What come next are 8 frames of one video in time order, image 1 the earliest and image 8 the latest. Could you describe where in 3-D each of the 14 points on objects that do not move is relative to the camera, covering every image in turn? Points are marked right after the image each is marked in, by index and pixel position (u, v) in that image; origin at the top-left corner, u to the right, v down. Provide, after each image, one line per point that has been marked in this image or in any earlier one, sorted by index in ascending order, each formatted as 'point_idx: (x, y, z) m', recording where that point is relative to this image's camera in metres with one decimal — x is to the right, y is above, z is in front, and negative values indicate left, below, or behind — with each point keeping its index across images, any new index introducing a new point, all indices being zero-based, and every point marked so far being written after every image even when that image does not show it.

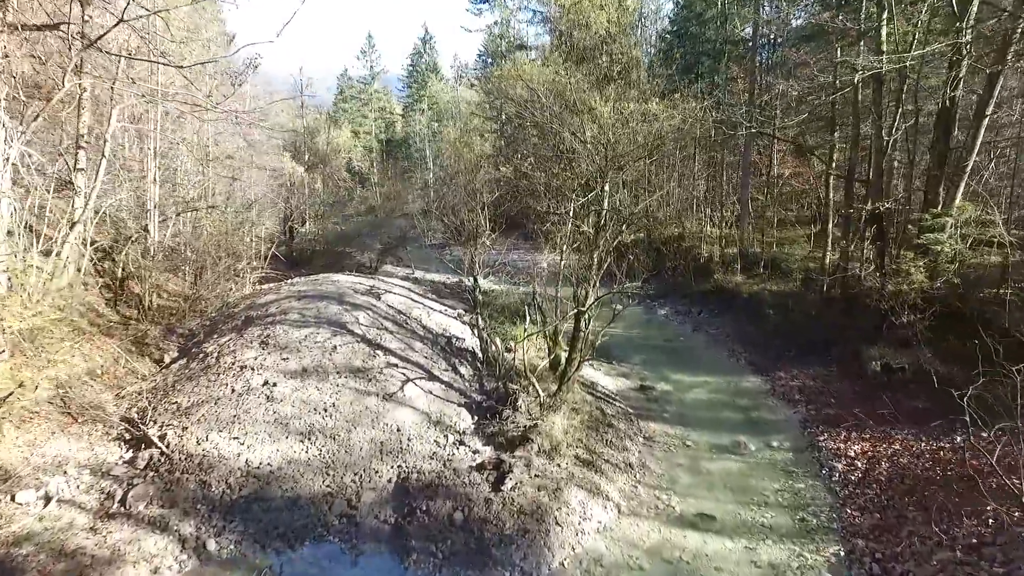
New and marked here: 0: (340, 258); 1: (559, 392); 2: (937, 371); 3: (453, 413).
0: (-5.5, +1.0, +19.2) m
1: (+0.6, -1.5, +8.2) m
2: (+6.5, -1.2, +9.0) m
3: (-0.8, -1.7, +8.1) m
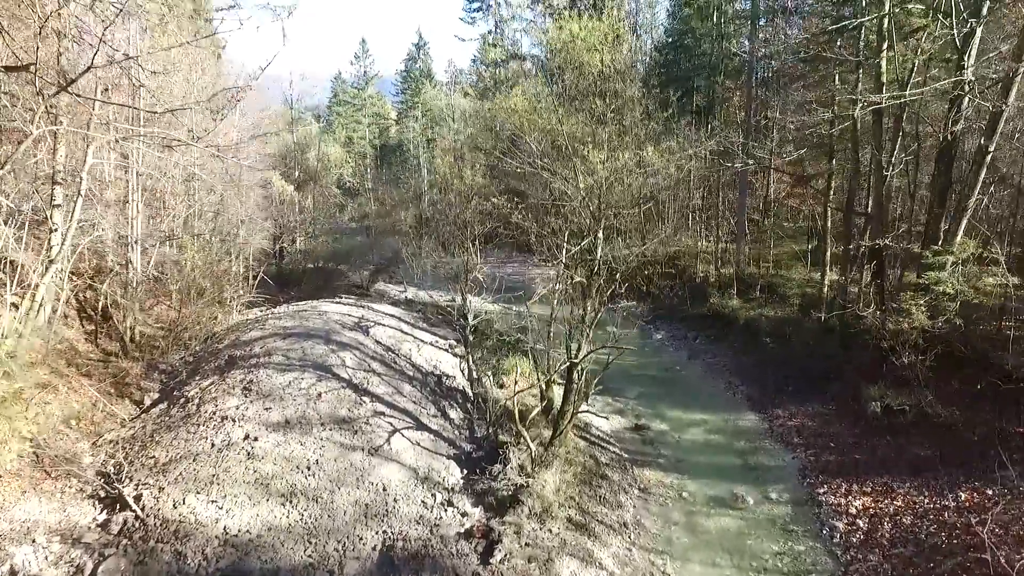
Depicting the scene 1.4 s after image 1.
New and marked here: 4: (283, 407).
0: (-5.7, +0.3, +18.9) m
1: (+0.5, -2.1, +7.9) m
2: (+6.3, -1.9, +8.8) m
3: (-0.9, -2.4, +7.8) m
4: (-3.2, -1.7, +8.3) m
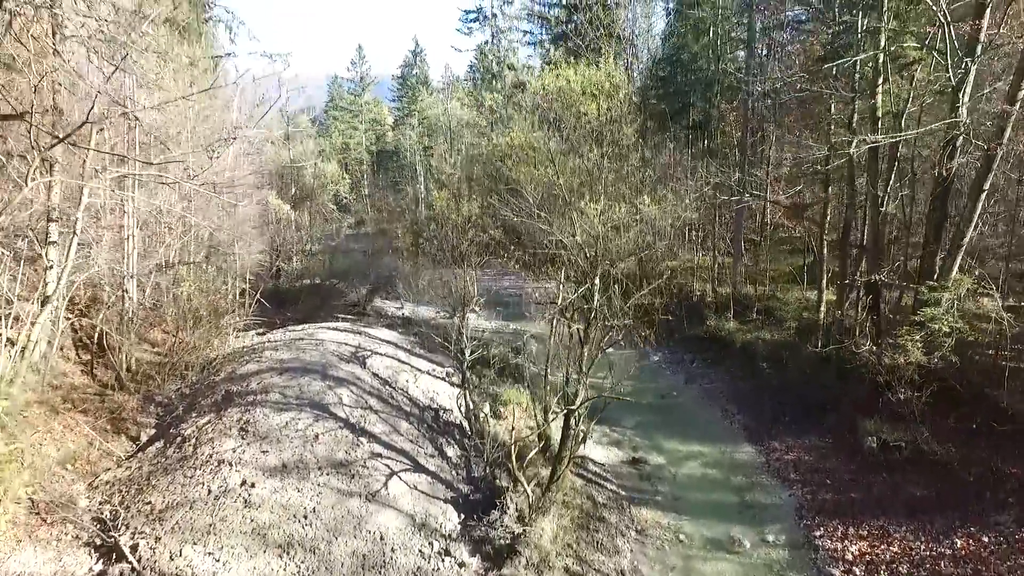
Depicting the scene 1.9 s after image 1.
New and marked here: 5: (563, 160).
0: (-5.8, -0.3, +18.9) m
1: (+0.5, -2.7, +7.9) m
2: (+6.3, -2.5, +8.8) m
3: (-1.0, -2.9, +7.8) m
4: (-3.2, -2.2, +8.2) m
5: (+0.9, +2.6, +12.8) m
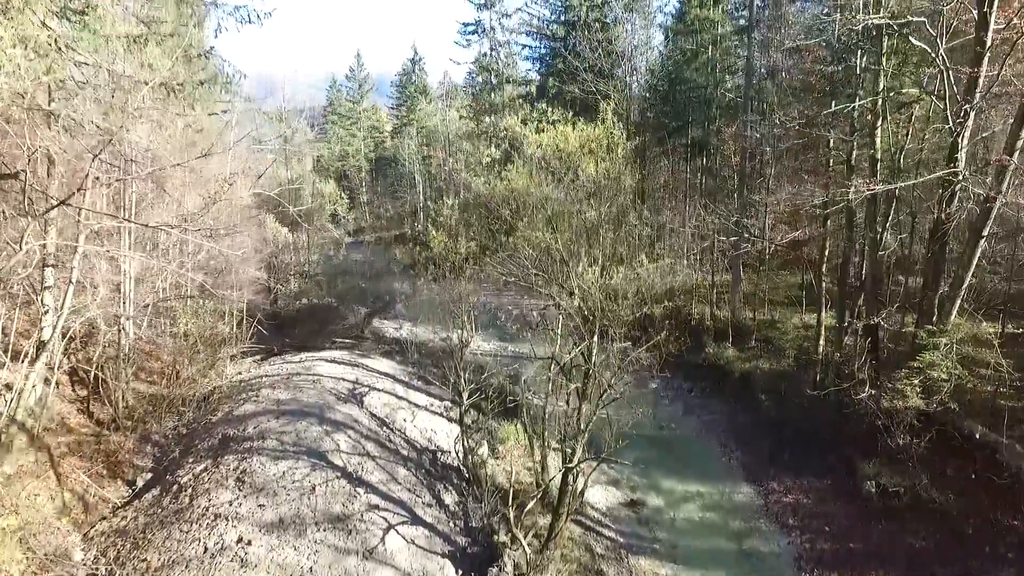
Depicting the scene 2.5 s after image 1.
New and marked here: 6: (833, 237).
0: (-5.9, -1.0, +18.8) m
1: (+0.4, -3.4, +7.9) m
2: (+6.3, -3.2, +8.8) m
3: (-1.0, -3.7, +7.8) m
4: (-3.2, -3.0, +8.2) m
5: (+0.8, +1.9, +12.8) m
6: (+7.1, +1.1, +13.3) m
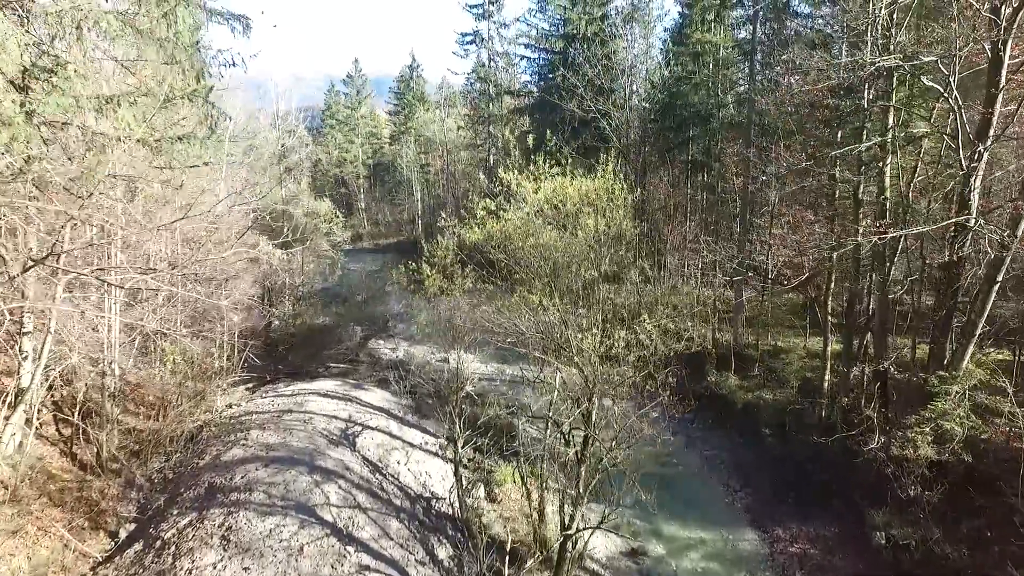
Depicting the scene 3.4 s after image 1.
0: (-5.9, -1.7, +18.5) m
1: (+0.4, -4.1, +7.5) m
2: (+6.2, -3.9, +8.5) m
3: (-1.0, -4.4, +7.4) m
4: (-3.3, -3.7, +7.9) m
5: (+0.8, +1.2, +12.4) m
6: (+7.1, +0.4, +12.9) m
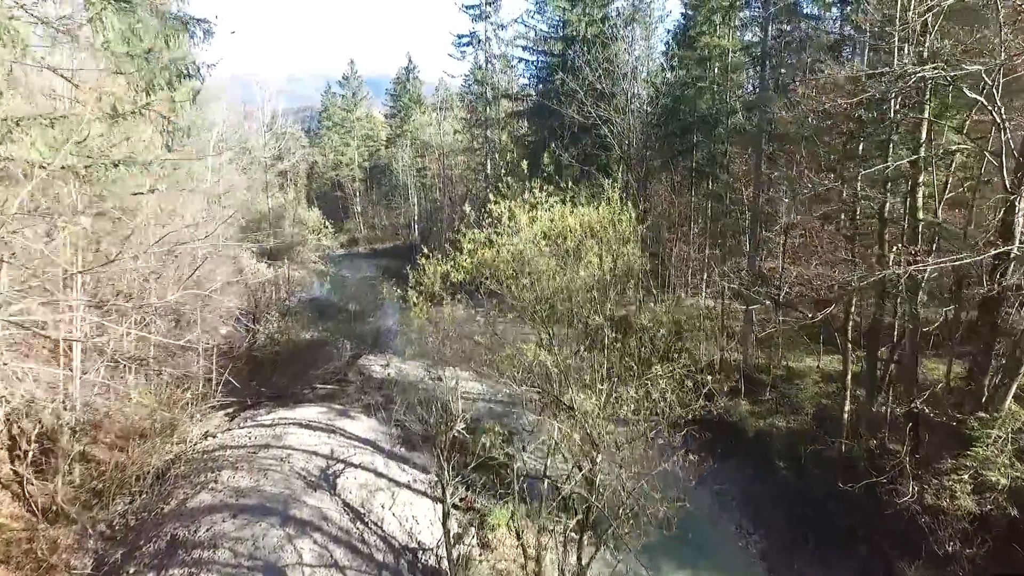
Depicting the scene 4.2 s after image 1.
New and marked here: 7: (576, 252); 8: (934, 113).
0: (-6.0, -2.2, +17.5) m
1: (+0.3, -4.6, +6.6) m
2: (+6.1, -4.3, +7.6) m
3: (-1.1, -4.8, +6.5) m
4: (-3.4, -4.1, +6.9) m
5: (+0.7, +0.8, +11.5) m
6: (+7.0, 0.0, +12.0) m
7: (+1.2, +0.7, +11.5) m
8: (+6.6, +2.7, +9.3) m
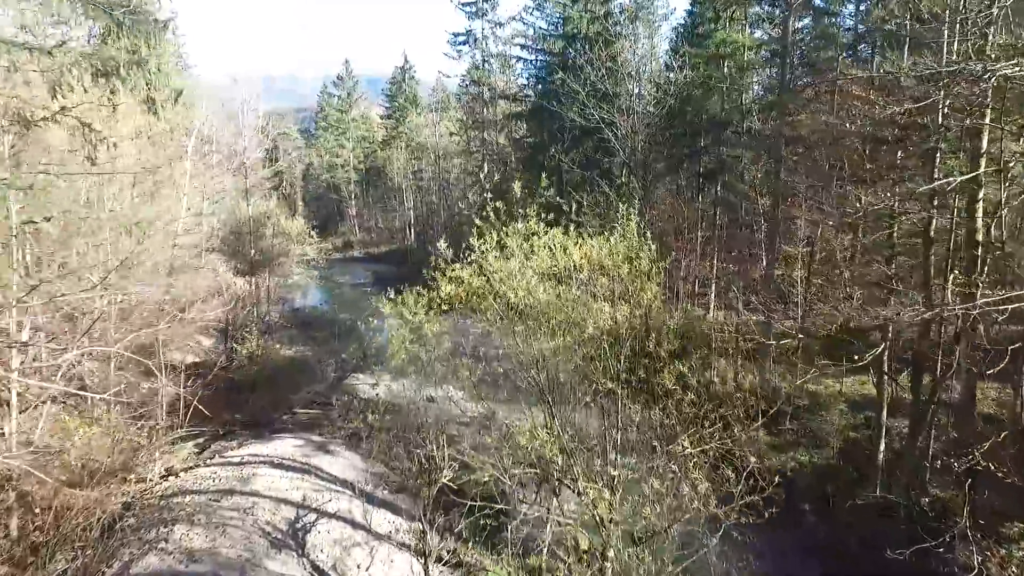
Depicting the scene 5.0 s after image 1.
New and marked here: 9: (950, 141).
0: (-6.1, -2.6, +16.3) m
1: (+0.2, -5.0, +5.3) m
2: (+6.1, -4.8, +6.3) m
3: (-1.2, -5.3, +5.3) m
4: (-3.4, -4.6, +5.7) m
5: (+0.6, +0.3, +10.3) m
6: (+6.9, -0.5, +10.8) m
7: (+1.2, +0.3, +10.2) m
8: (+6.5, +2.3, +8.1) m
9: (+6.6, +2.3, +8.9) m
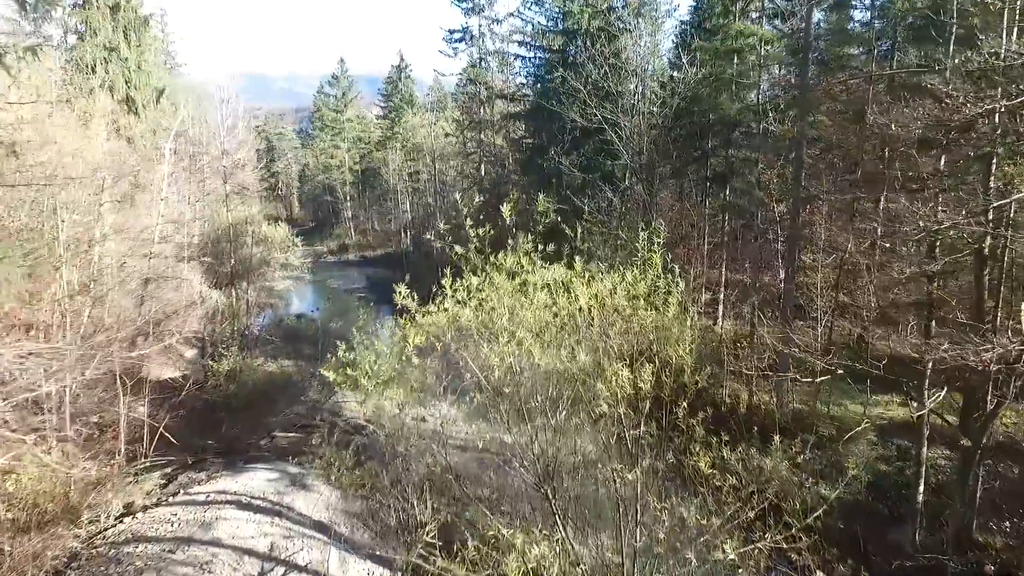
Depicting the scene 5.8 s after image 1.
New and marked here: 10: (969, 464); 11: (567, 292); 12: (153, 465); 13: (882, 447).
0: (-6.2, -2.9, +15.2) m
1: (+0.2, -5.3, +4.2) m
2: (+6.0, -5.1, +5.2) m
3: (-1.3, -5.6, +4.1) m
4: (-3.5, -4.9, +4.5) m
5: (+0.5, 0.0, +9.1) m
6: (+6.8, -0.8, +9.6) m
7: (+1.1, -0.1, +9.1) m
8: (+6.4, +2.0, +7.0) m
9: (+6.5, +1.9, +7.8) m
10: (+6.4, -2.4, +8.5) m
11: (+0.8, +0.3, +9.2) m
12: (-7.3, -3.6, +12.2) m
13: (+7.3, -3.1, +11.8) m
